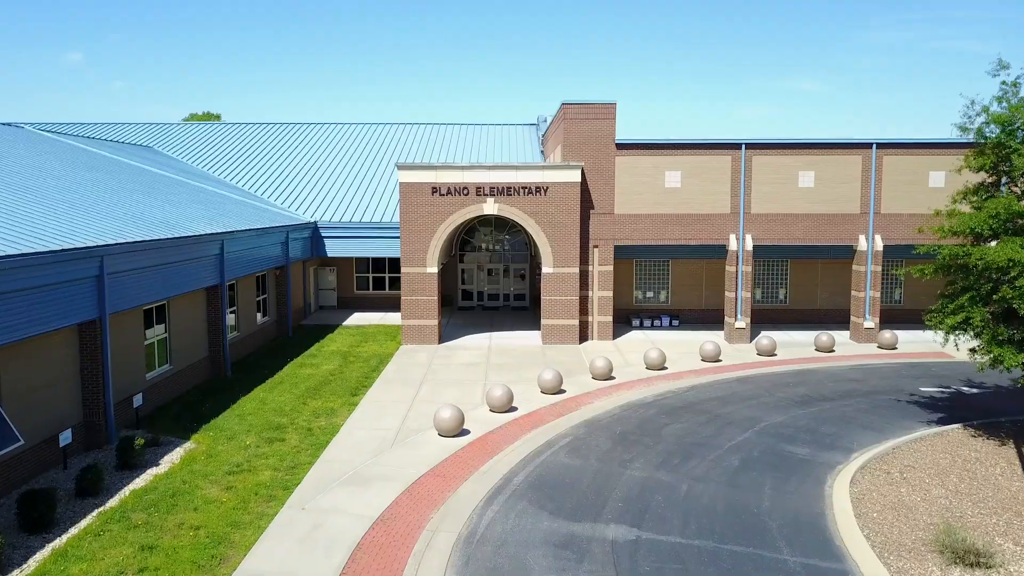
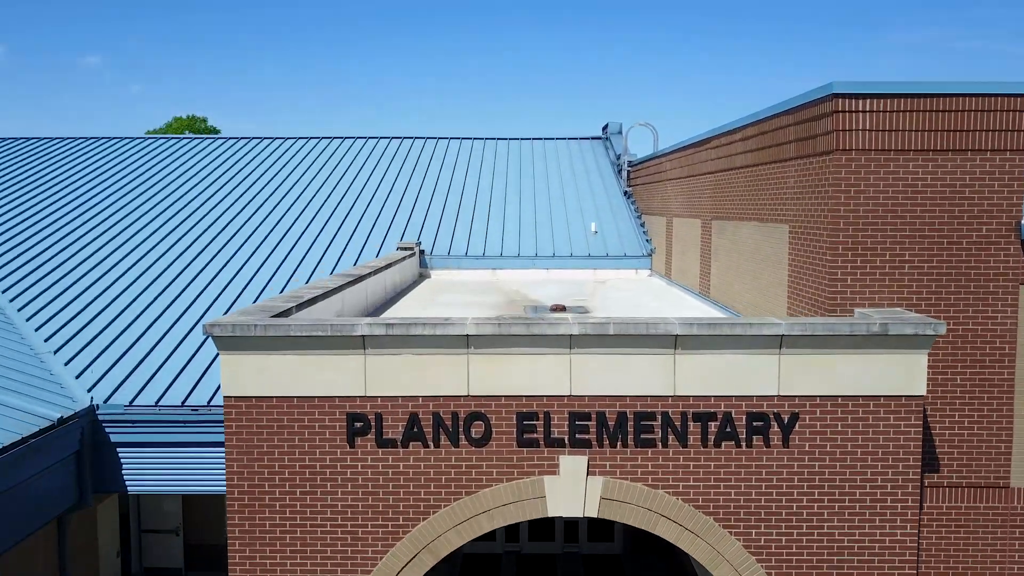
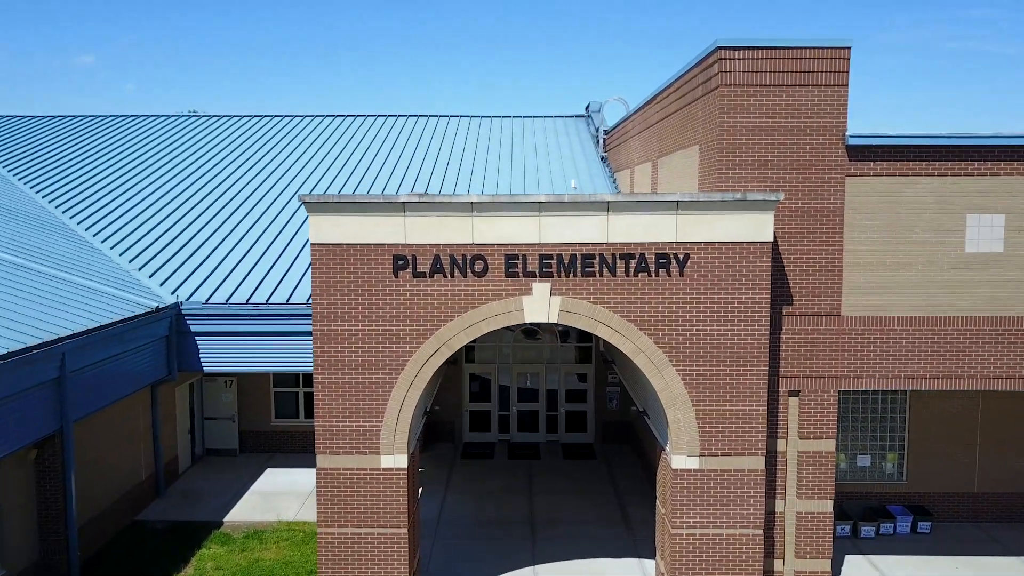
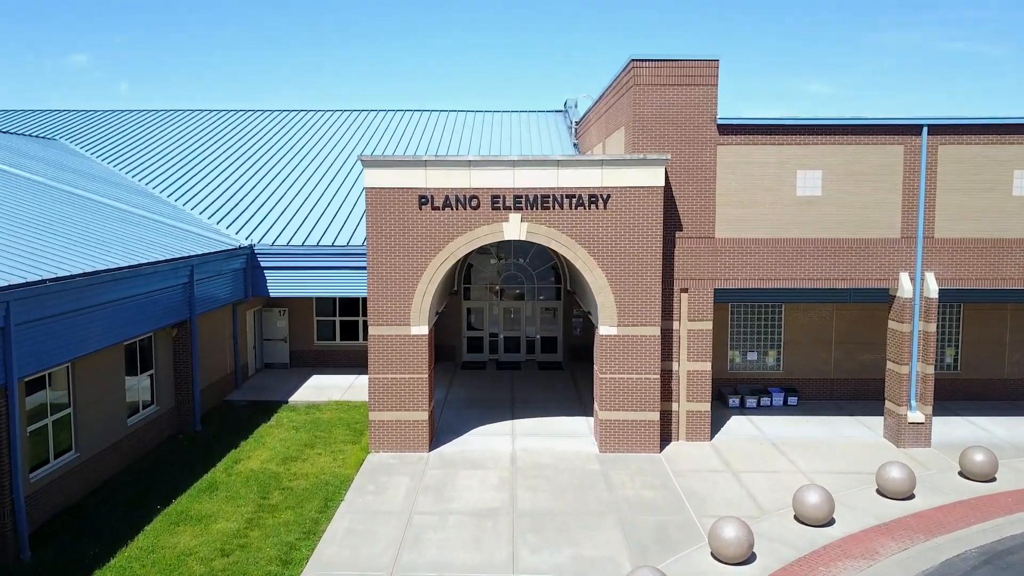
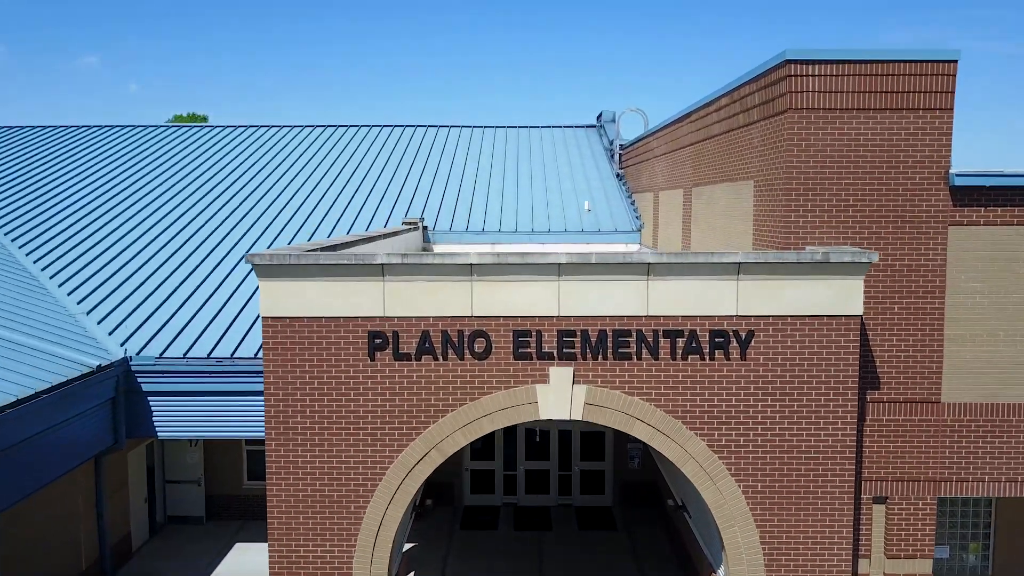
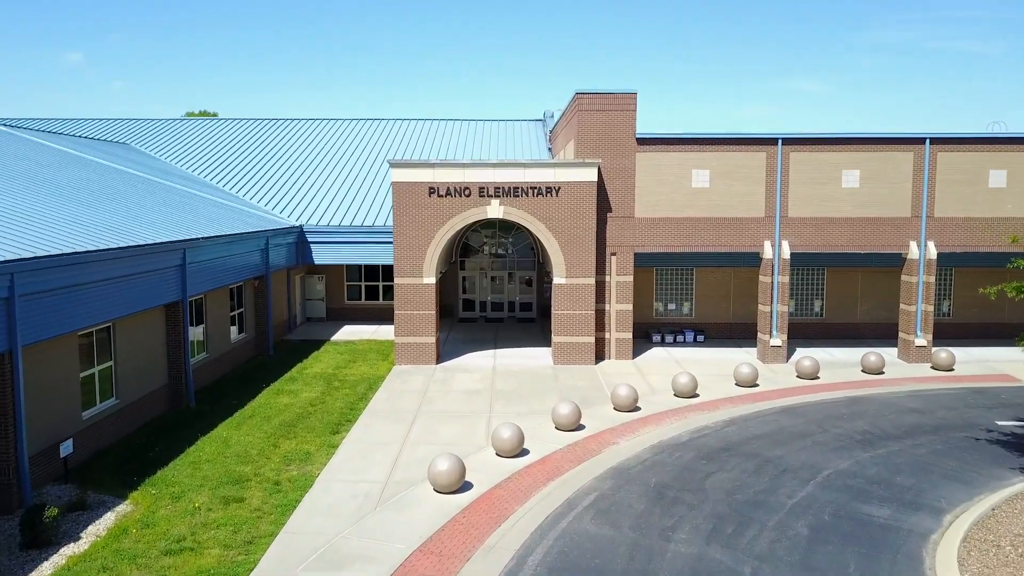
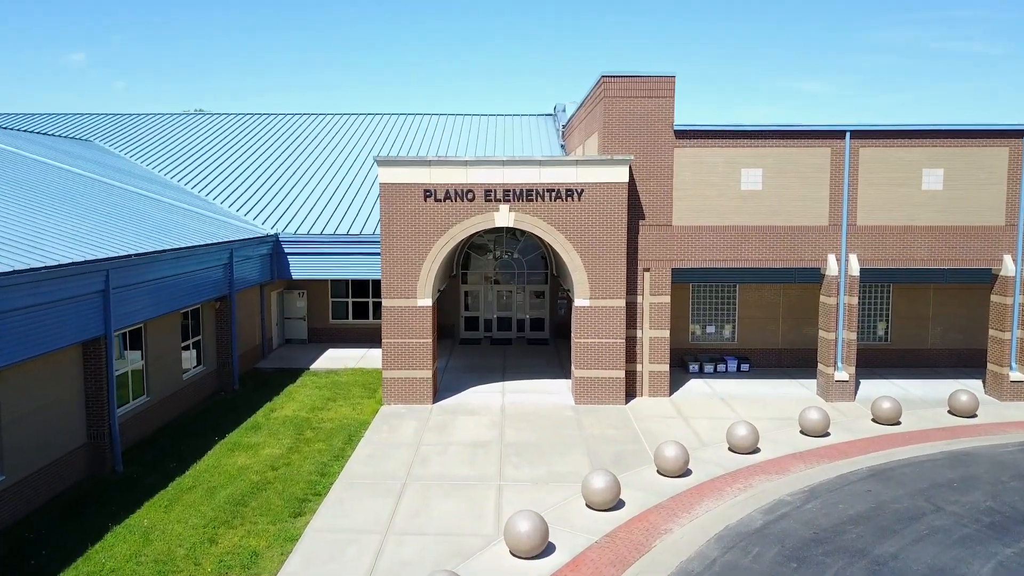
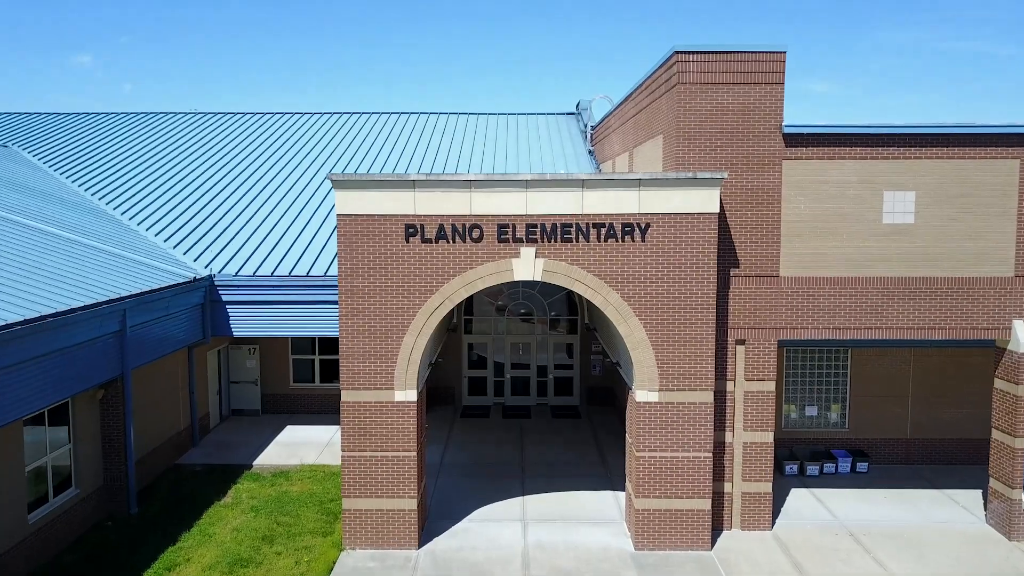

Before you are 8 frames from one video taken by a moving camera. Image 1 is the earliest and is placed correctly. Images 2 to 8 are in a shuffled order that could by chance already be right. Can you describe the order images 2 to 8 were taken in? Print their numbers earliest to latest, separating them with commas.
6, 7, 4, 8, 3, 5, 2
